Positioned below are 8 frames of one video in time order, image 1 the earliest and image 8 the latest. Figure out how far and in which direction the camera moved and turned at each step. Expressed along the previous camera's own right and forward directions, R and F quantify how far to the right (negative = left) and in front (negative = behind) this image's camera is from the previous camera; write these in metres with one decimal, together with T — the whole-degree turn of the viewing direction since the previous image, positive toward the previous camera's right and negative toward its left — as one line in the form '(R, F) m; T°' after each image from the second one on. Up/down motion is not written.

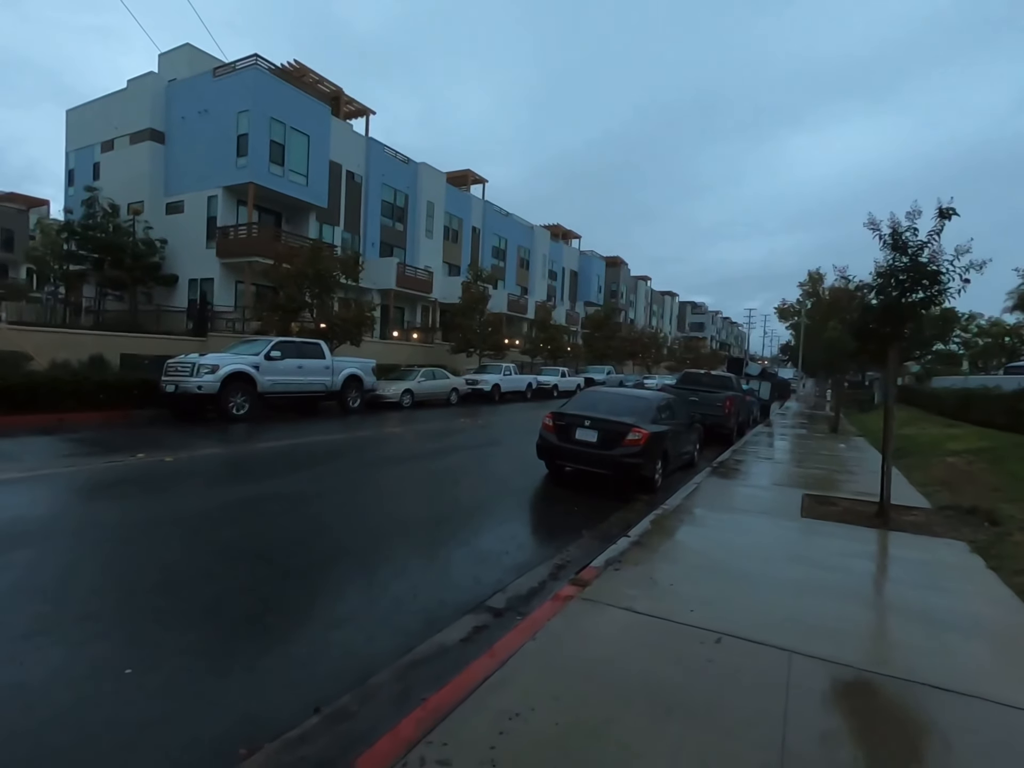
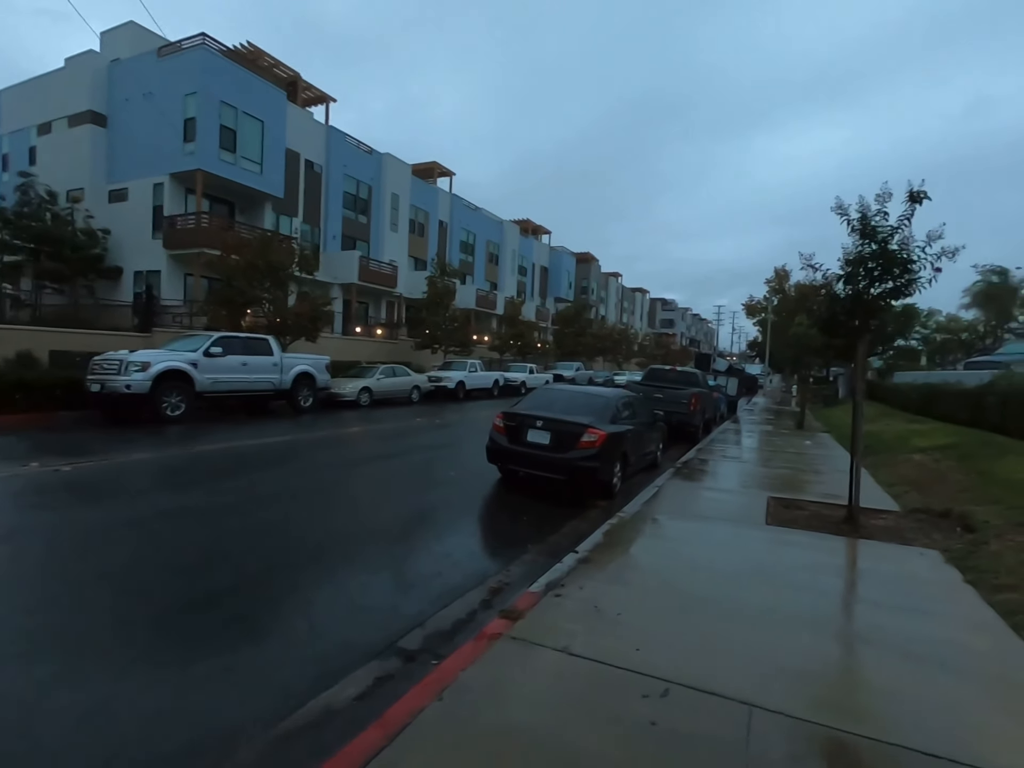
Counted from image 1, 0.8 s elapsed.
(+0.5, +0.8) m; +3°
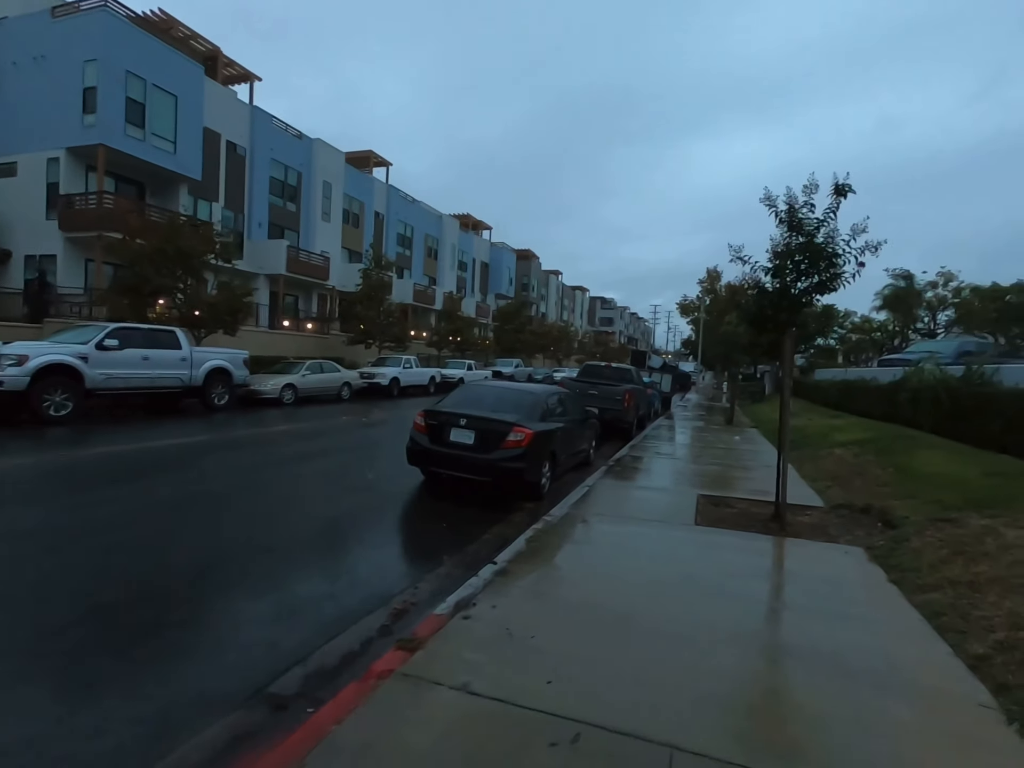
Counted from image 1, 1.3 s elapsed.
(+0.3, +0.6) m; +6°
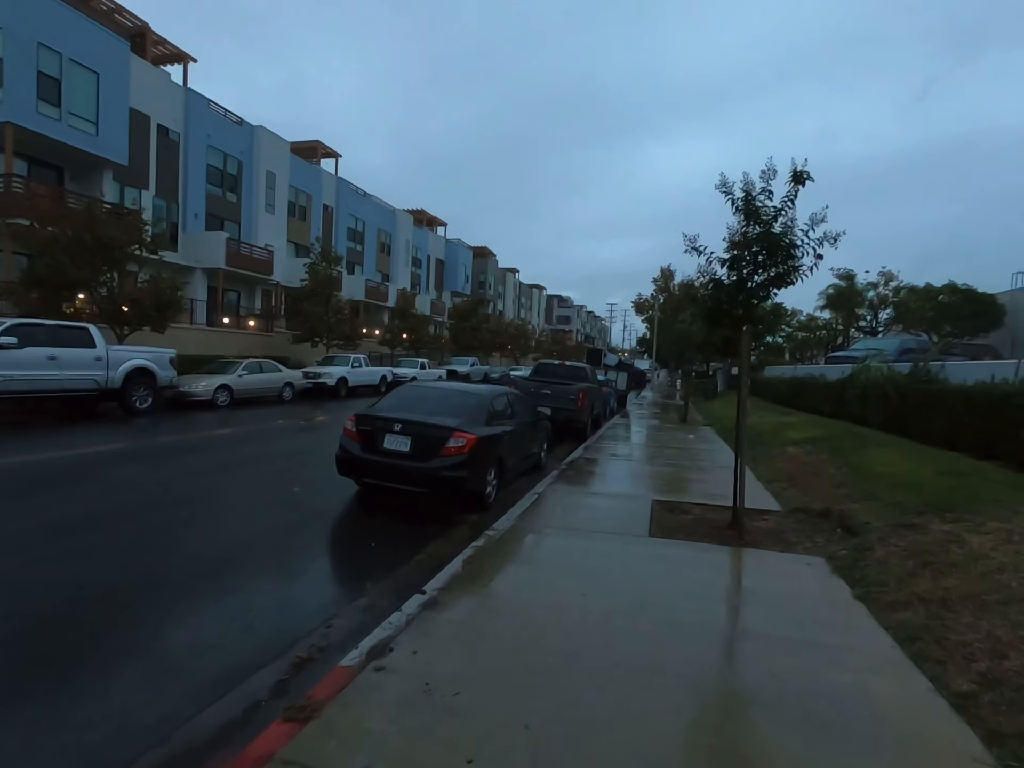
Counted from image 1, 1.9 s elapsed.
(+0.3, +0.7) m; +4°
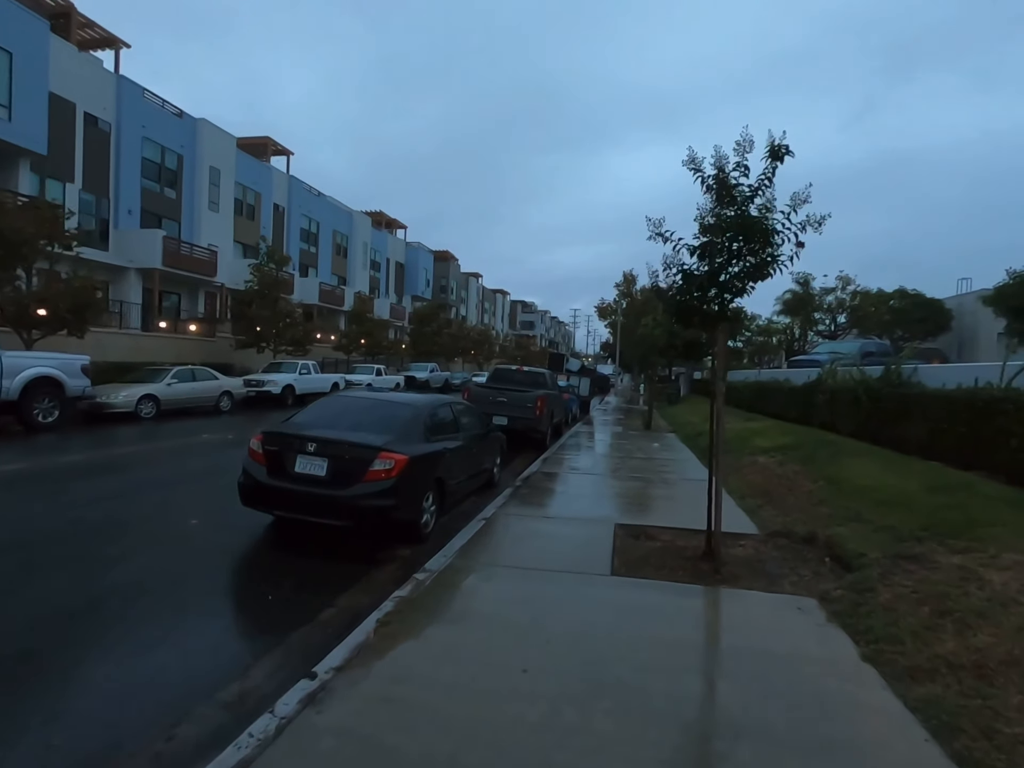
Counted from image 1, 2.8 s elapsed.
(+0.3, +1.1) m; +4°
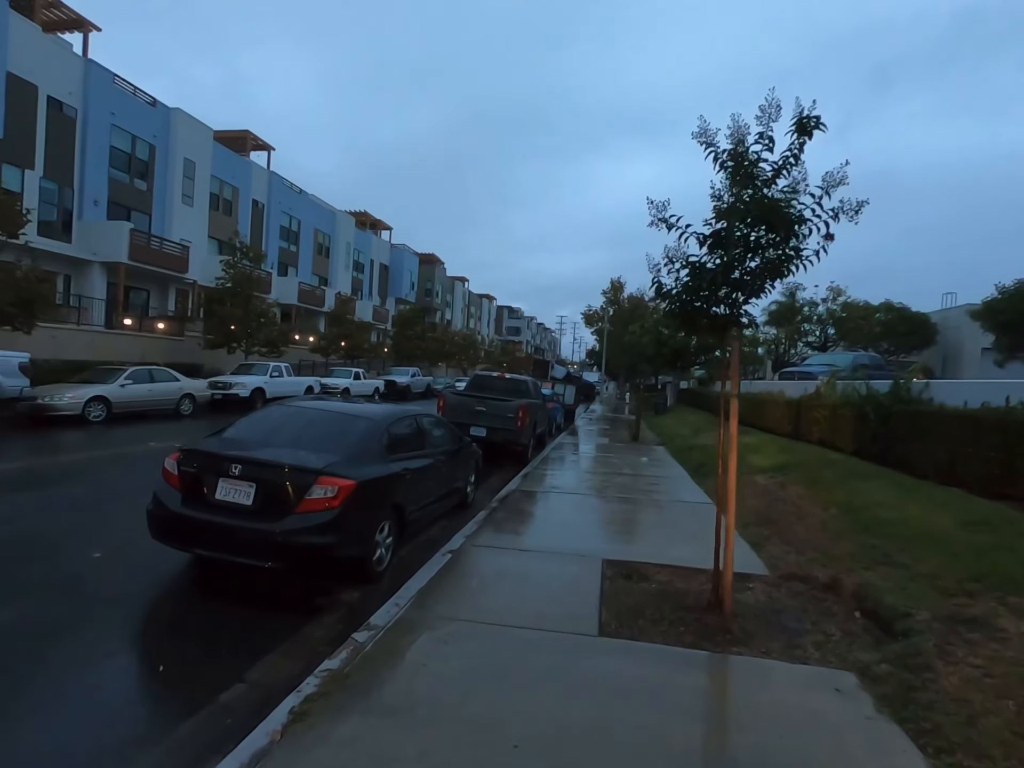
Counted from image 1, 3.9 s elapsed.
(+0.1, +1.0) m; +2°
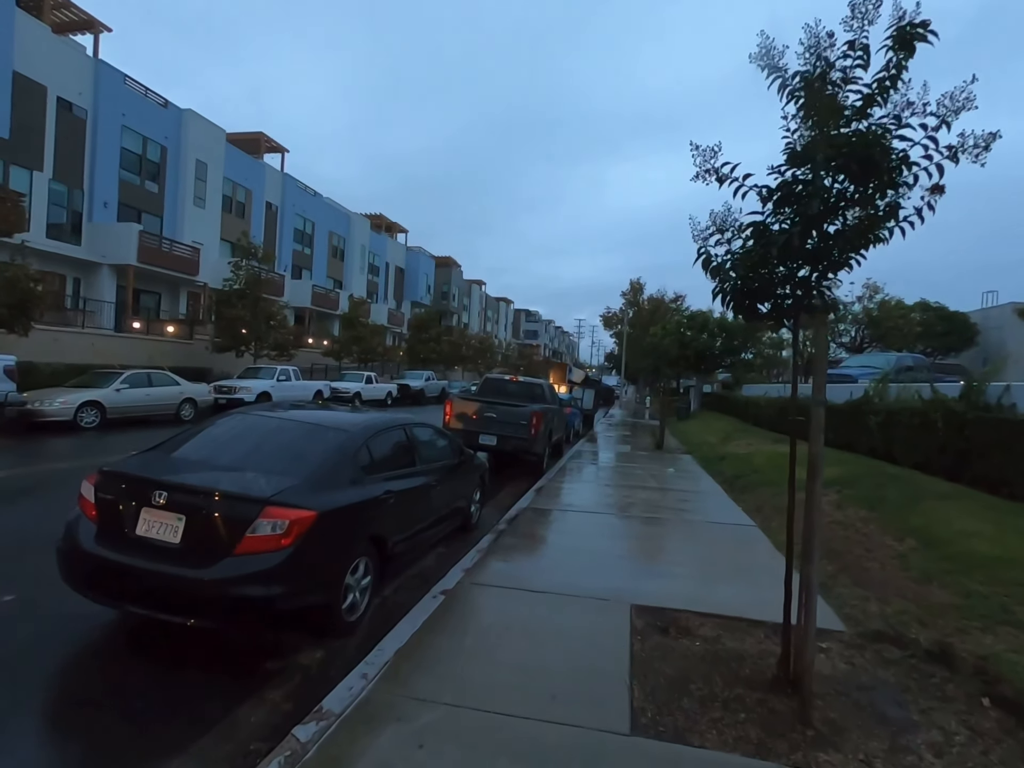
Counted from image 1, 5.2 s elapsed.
(+0.1, +1.2) m; -2°
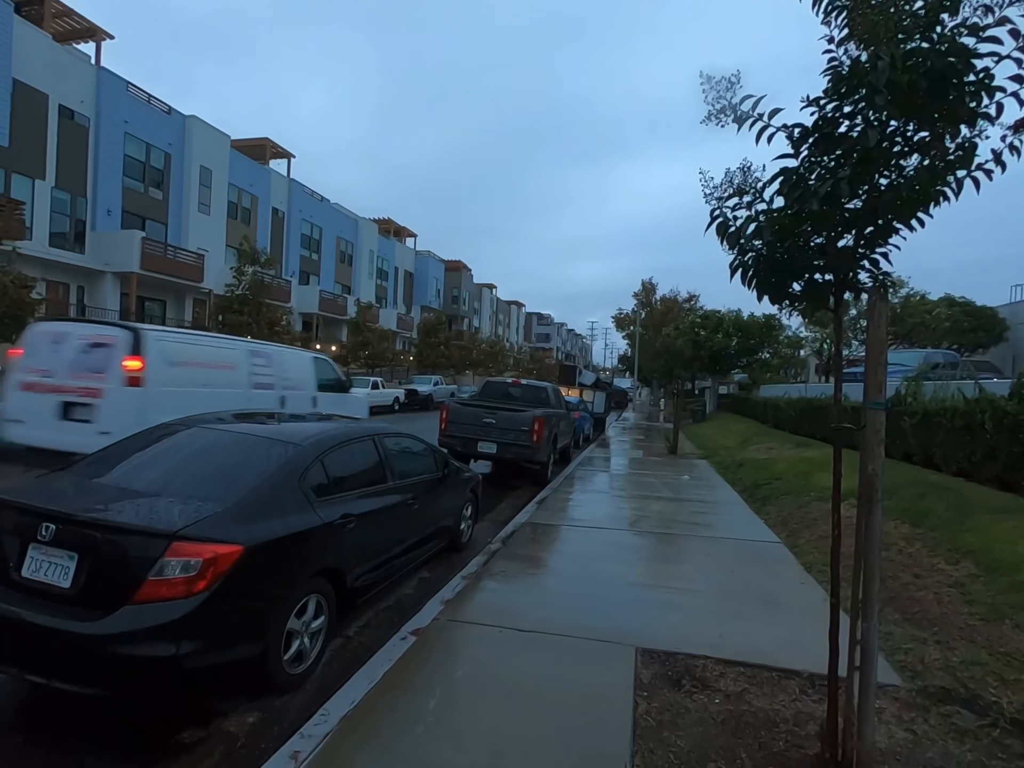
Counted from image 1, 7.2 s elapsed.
(+0.3, +0.8) m; -1°
